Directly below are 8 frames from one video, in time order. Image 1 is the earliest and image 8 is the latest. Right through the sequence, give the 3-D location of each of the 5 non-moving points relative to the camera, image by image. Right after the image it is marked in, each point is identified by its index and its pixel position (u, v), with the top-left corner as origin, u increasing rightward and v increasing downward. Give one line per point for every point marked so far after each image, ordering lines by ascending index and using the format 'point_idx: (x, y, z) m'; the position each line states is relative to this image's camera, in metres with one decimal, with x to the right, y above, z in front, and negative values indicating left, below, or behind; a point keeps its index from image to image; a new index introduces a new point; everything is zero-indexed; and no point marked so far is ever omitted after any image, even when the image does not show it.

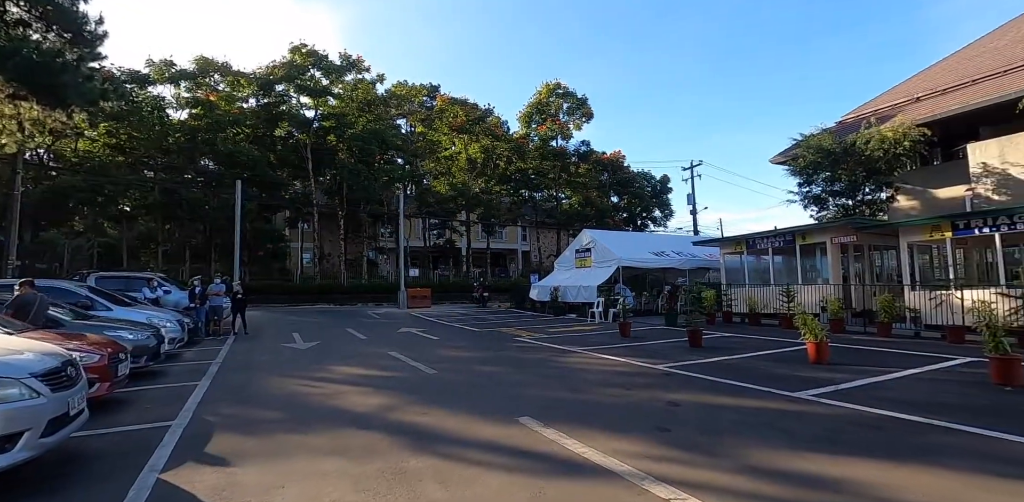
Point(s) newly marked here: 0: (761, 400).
0: (+2.7, -1.7, +5.9) m
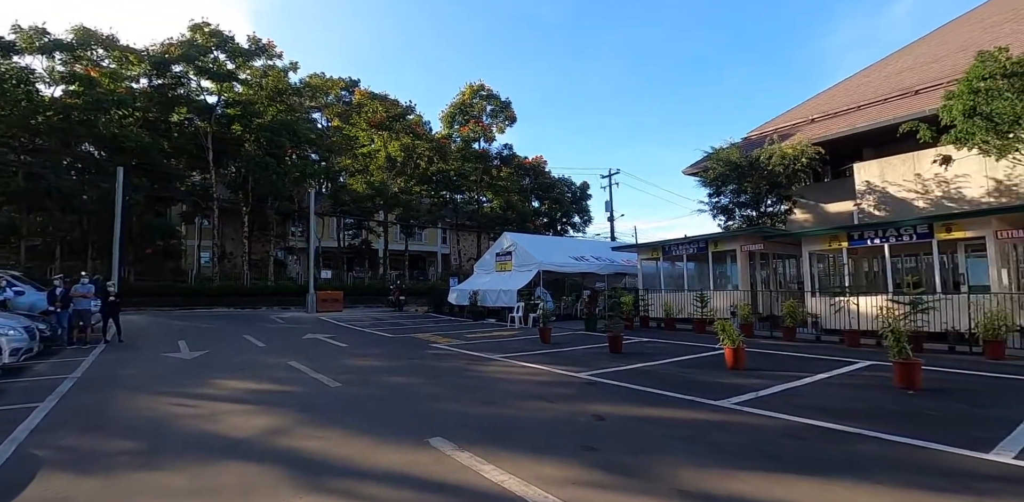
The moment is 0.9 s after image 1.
0: (+1.8, -1.7, +5.6) m
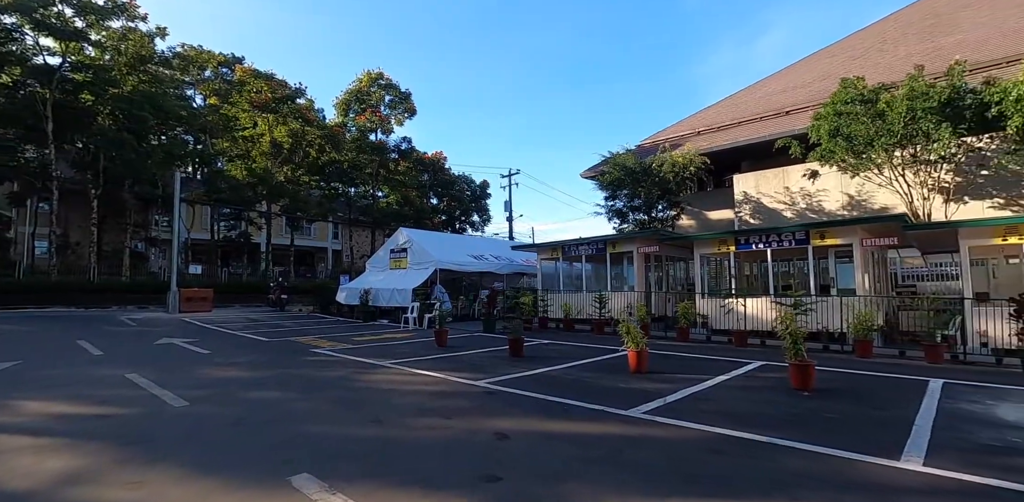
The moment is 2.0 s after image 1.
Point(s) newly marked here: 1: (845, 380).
0: (+0.8, -1.7, +5.1) m
1: (+4.5, -1.7, +7.1) m
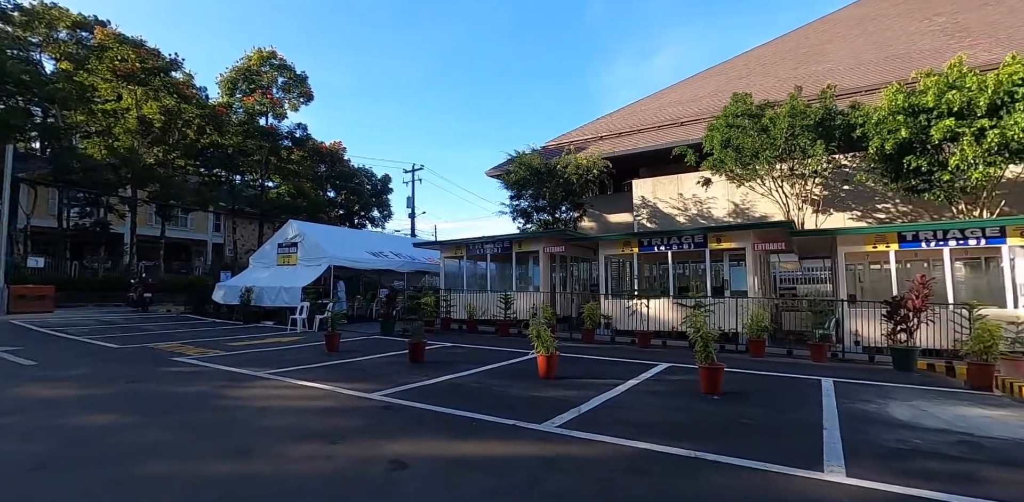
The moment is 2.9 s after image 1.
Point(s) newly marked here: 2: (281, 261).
0: (0.0, -1.6, +4.5) m
1: (+3.2, -1.8, +7.1) m
2: (-8.5, -0.3, +19.4) m
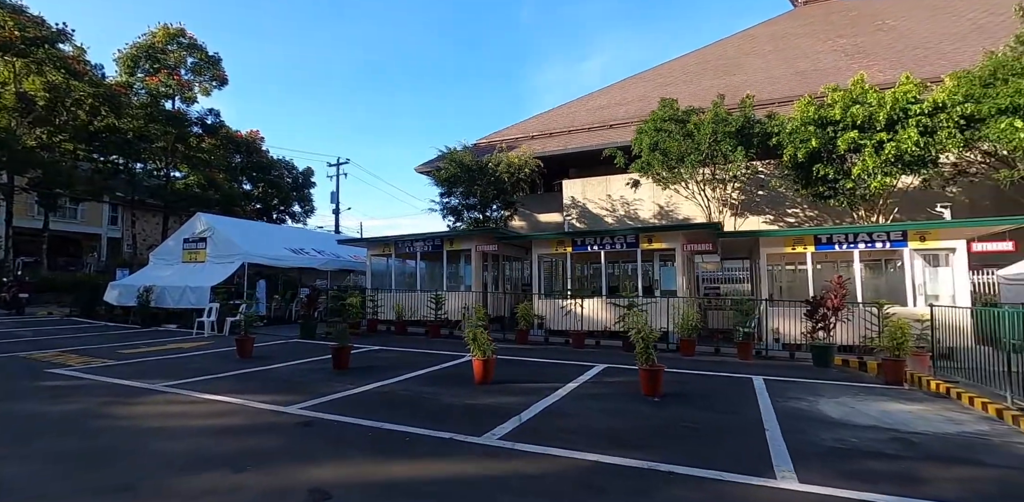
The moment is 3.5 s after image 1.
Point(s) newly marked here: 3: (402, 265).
0: (-0.5, -1.6, +4.0) m
1: (+2.3, -1.8, +7.1) m
2: (-10.8, -0.2, +17.6) m
3: (-3.5, -0.4, +16.7) m
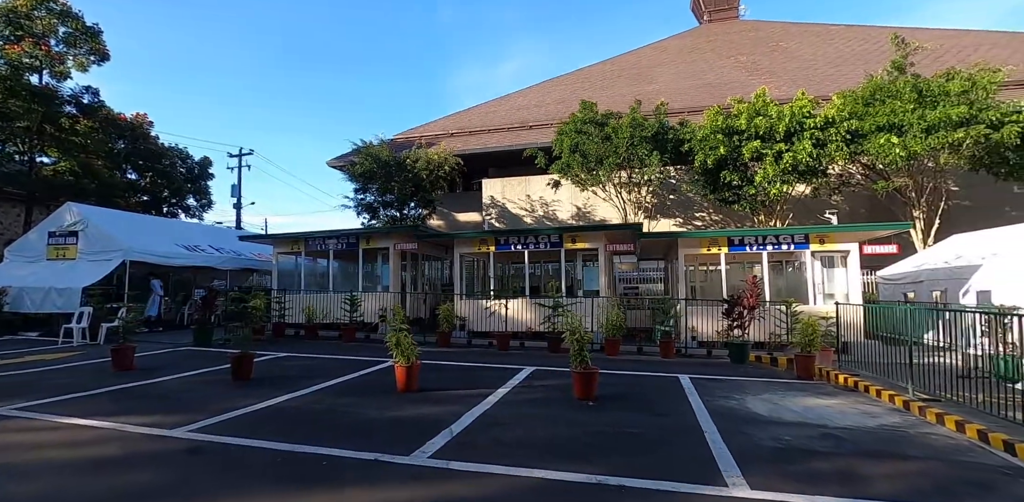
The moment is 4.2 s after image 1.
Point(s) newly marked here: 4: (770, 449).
0: (-0.9, -1.6, +3.5) m
1: (+1.4, -1.8, +7.0) m
2: (-13.3, -0.1, +15.3) m
3: (-5.9, -0.4, +15.5) m
4: (+2.2, -1.7, +4.5) m
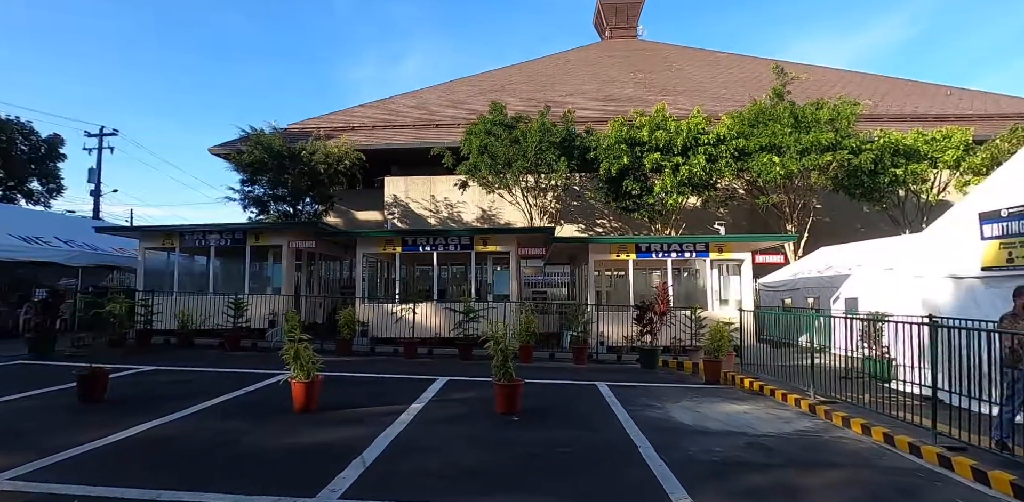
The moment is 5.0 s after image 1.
0: (-1.3, -1.5, +2.8) m
1: (+0.3, -1.8, +6.6) m
2: (-15.6, +0.2, +12.0) m
3: (-8.4, -0.3, +13.7) m
4: (+1.6, -1.7, +4.3) m
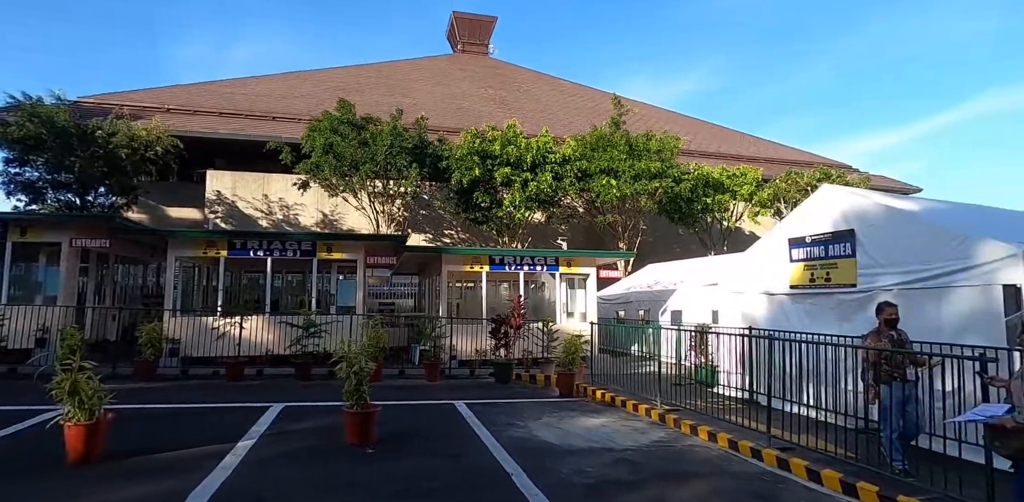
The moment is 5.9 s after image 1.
0: (-1.8, -1.5, +1.8) m
1: (-1.3, -1.9, +6.0) m
2: (-18.1, +0.6, +6.6) m
3: (-11.7, -0.2, +10.2) m
4: (+0.5, -1.8, +4.1) m
